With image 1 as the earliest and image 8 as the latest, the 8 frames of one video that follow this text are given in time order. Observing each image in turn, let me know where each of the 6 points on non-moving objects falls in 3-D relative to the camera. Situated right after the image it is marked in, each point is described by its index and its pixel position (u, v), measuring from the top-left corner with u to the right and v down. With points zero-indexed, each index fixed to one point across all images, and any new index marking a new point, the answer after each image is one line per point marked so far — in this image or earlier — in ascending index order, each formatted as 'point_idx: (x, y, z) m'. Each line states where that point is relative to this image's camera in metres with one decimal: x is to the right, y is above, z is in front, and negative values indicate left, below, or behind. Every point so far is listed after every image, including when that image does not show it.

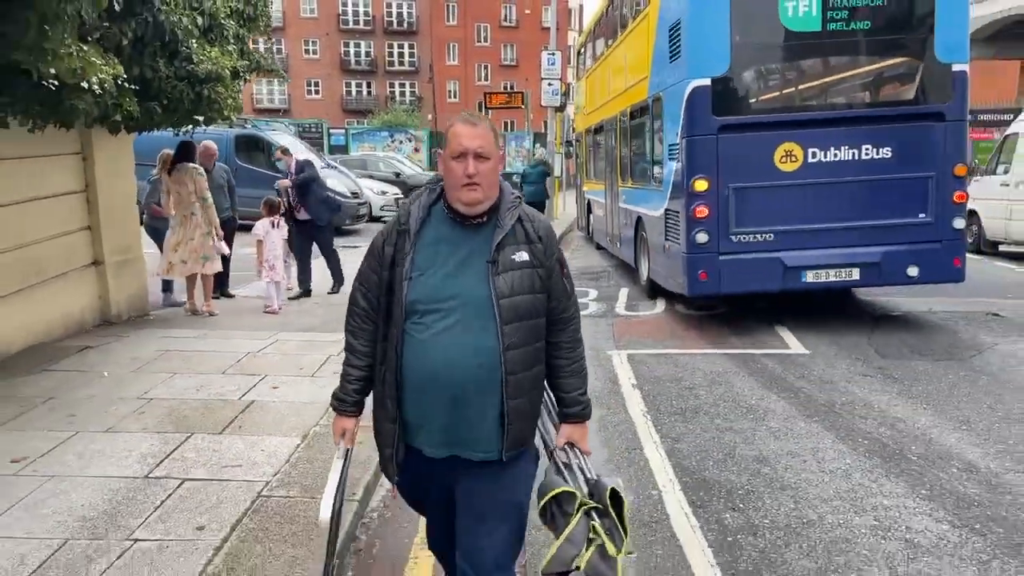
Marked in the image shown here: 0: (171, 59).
0: (-2.6, +1.8, +6.0) m
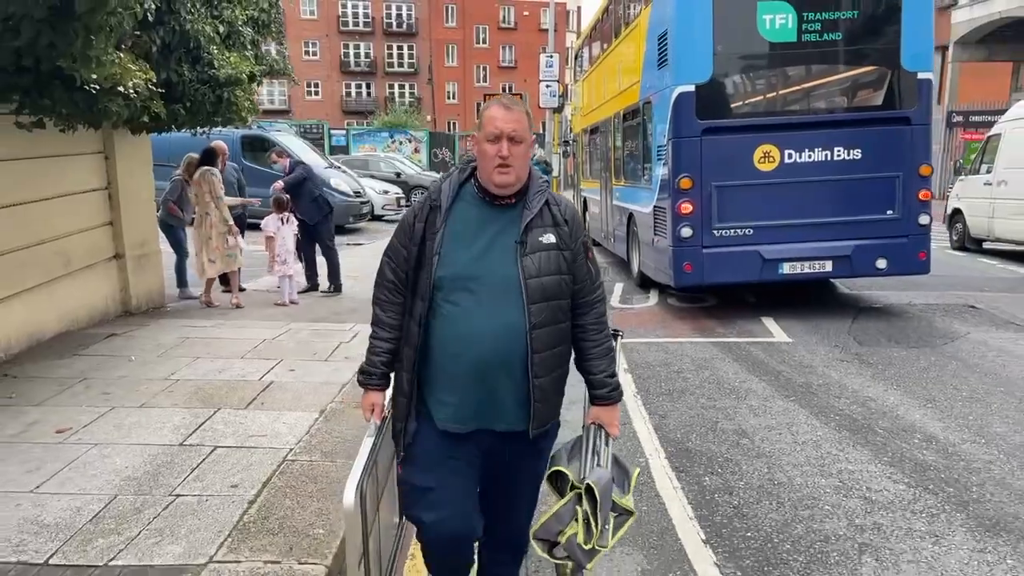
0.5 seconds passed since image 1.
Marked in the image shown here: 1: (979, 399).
0: (-2.6, +1.8, +6.5) m
1: (+3.5, -0.8, +5.9) m
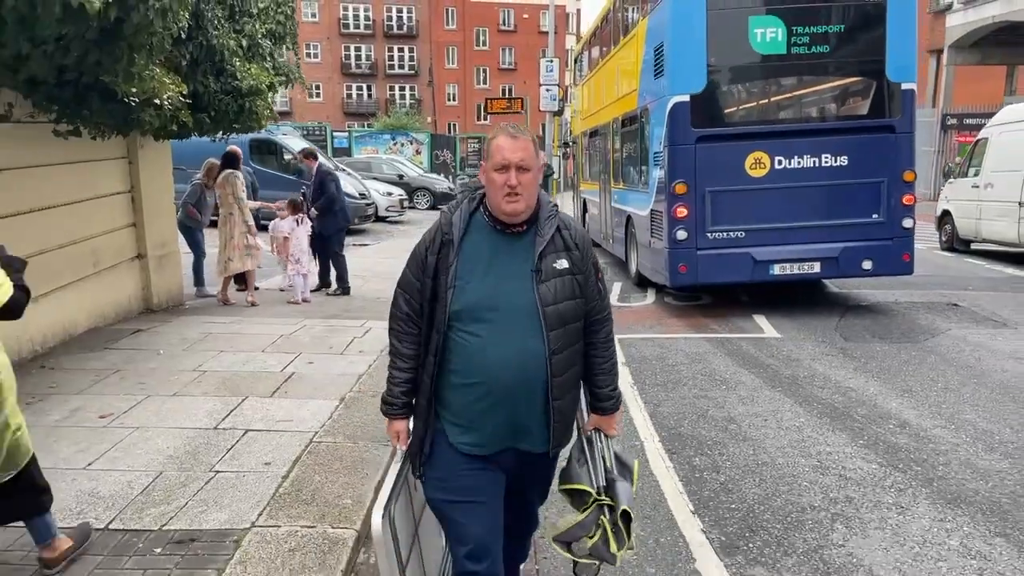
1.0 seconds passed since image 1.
0: (-2.6, +1.9, +6.9) m
1: (+3.5, -0.8, +6.3) m
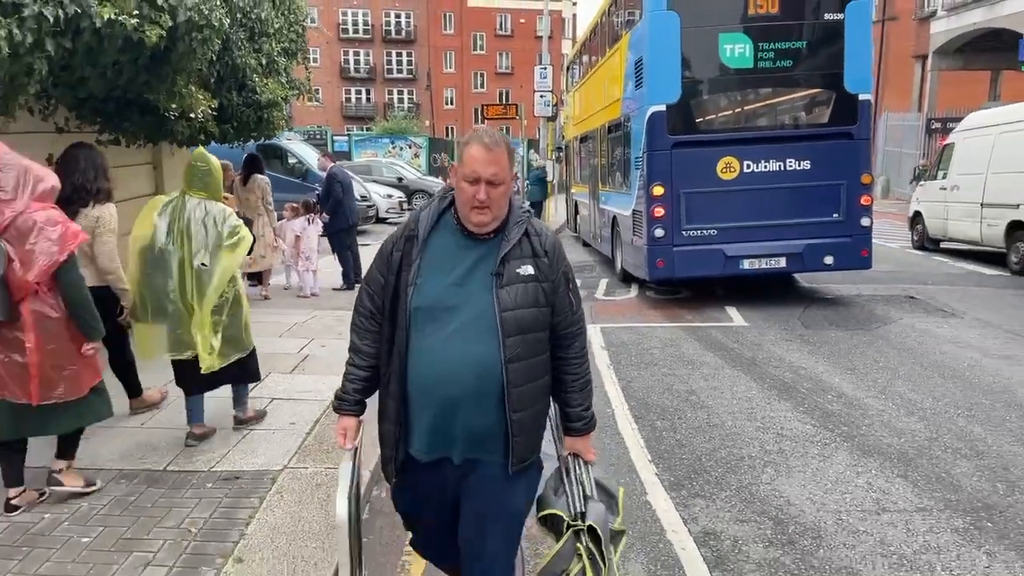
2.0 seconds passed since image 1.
0: (-2.7, +1.9, +7.7) m
1: (+3.4, -0.7, +7.2) m
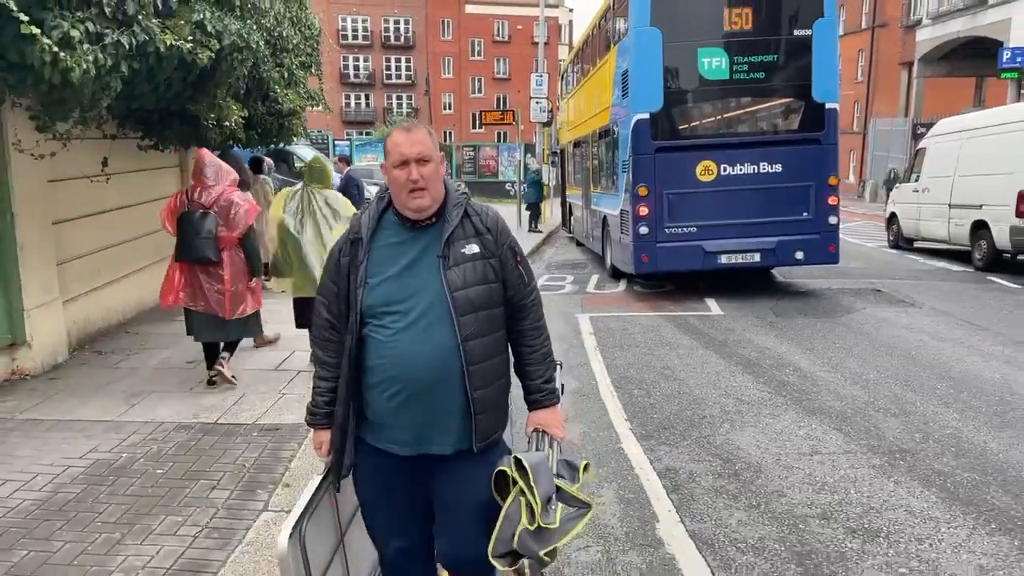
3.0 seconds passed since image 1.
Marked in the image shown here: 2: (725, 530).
0: (-2.7, +2.0, +8.6) m
1: (+3.4, -0.6, +8.0) m
2: (+1.1, -1.3, +4.1) m
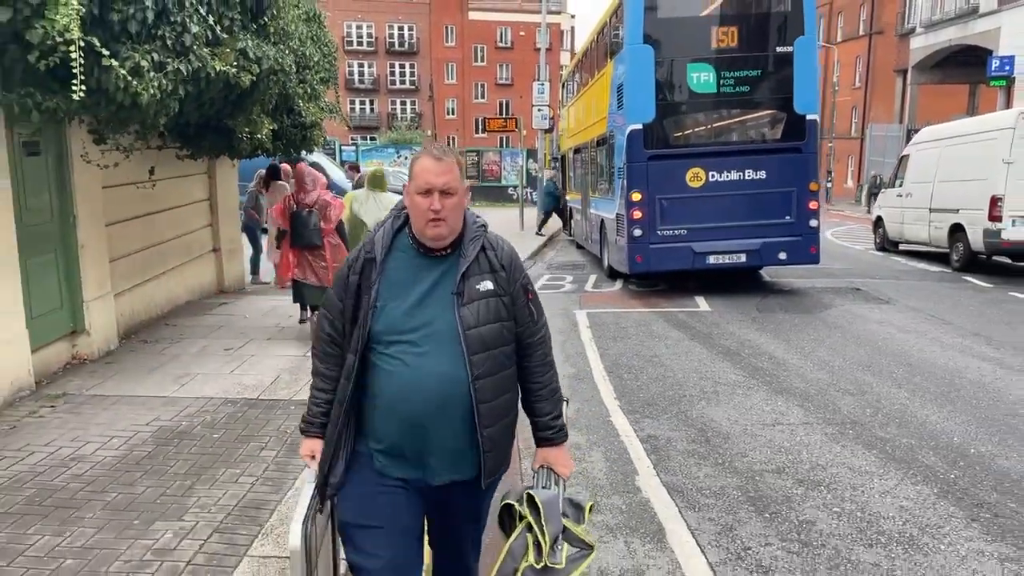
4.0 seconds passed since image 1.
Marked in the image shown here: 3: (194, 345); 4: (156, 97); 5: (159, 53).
0: (-2.7, +2.1, +9.4) m
1: (+3.4, -0.6, +8.8) m
2: (+1.1, -1.2, +4.8) m
3: (-3.2, -0.6, +7.8) m
4: (-2.6, +1.4, +5.6) m
5: (-2.6, +1.7, +5.7) m
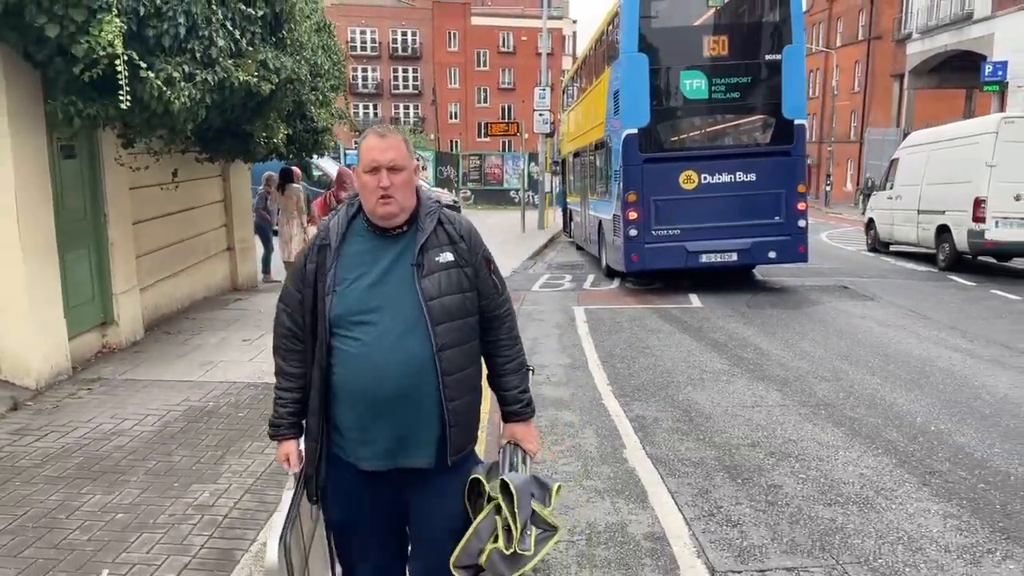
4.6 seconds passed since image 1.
0: (-2.7, +2.1, +9.9) m
1: (+3.4, -0.5, +9.3) m
2: (+1.1, -1.1, +5.3) m
3: (-3.2, -0.5, +8.3) m
4: (-2.6, +1.4, +6.1) m
5: (-2.6, +1.8, +6.2) m
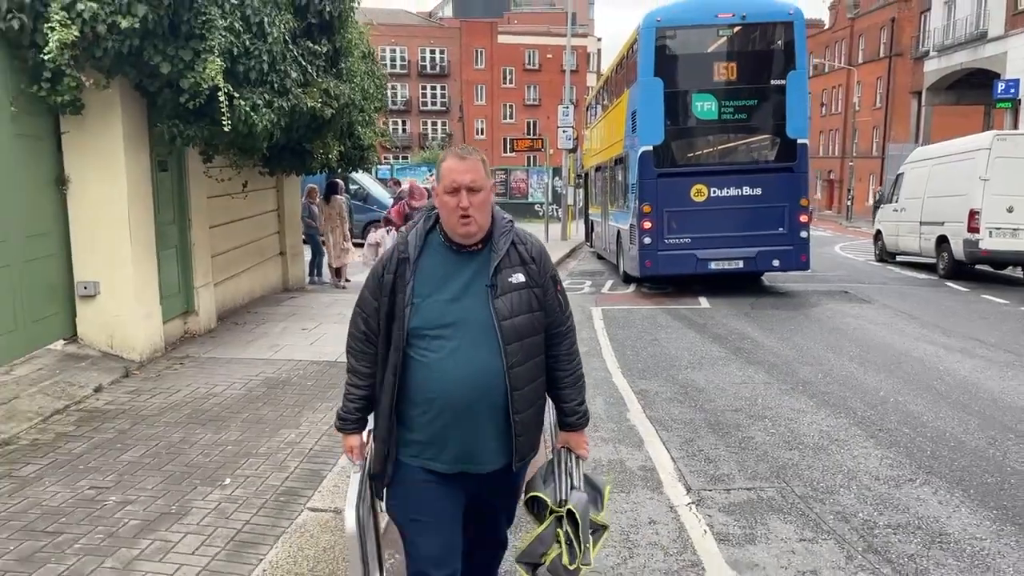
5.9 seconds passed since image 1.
0: (-2.3, +2.1, +11.2) m
1: (+3.8, -0.5, +10.3) m
2: (+1.3, -1.0, +6.4) m
3: (-2.9, -0.5, +9.6) m
4: (-2.3, +1.5, +7.4) m
5: (-2.3, +1.9, +7.5) m
